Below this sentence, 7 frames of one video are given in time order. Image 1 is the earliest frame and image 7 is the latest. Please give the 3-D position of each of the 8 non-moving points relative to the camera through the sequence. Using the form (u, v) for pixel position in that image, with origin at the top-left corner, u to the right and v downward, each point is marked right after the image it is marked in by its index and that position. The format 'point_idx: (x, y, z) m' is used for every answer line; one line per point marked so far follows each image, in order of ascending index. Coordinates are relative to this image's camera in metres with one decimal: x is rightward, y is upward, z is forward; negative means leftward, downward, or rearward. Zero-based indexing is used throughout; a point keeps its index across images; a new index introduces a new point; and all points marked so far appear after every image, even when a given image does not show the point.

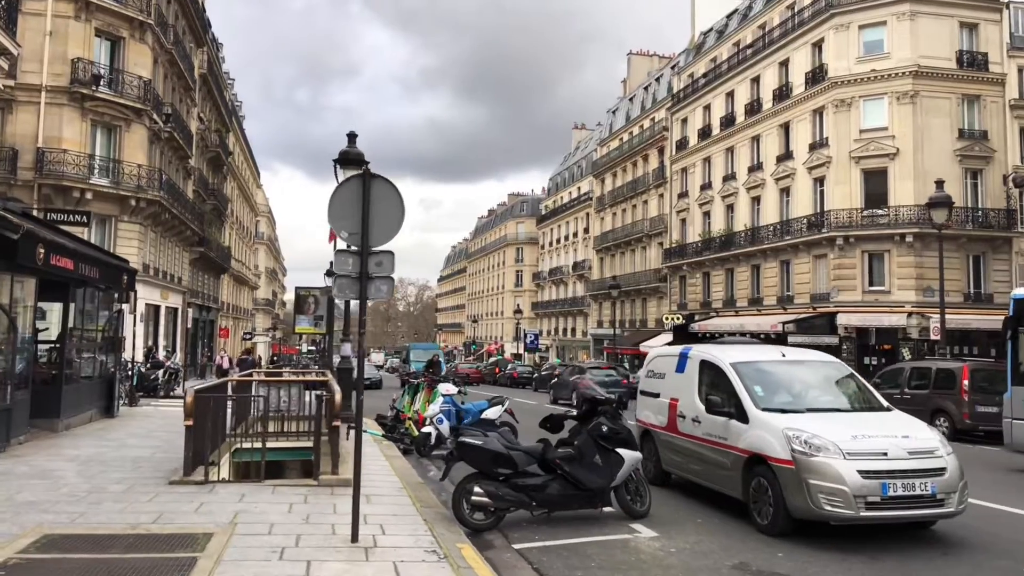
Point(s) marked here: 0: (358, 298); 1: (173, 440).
0: (-1.2, -0.1, +6.3) m
1: (-5.2, -2.3, +11.9) m
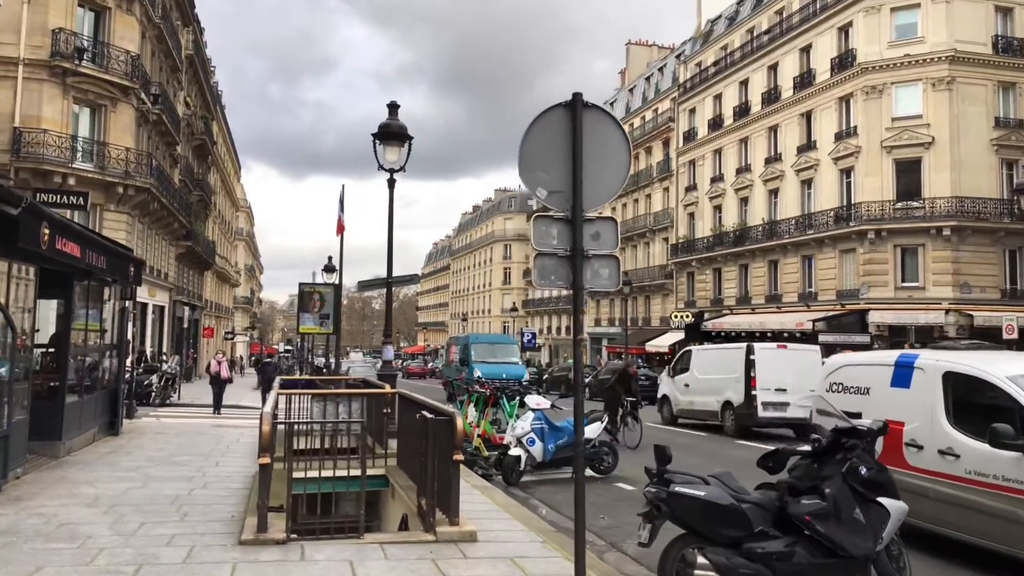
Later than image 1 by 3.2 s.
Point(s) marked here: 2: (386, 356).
0: (+0.3, 0.0, +4.2) m
1: (-3.9, -2.2, +9.7) m
2: (-2.3, -1.2, +14.2) m
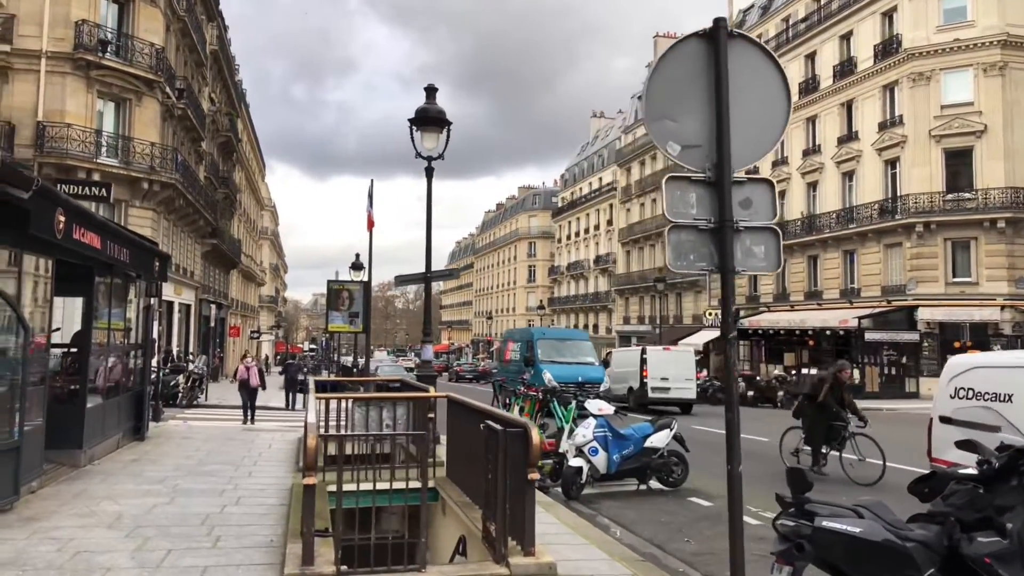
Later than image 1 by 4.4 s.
0: (+0.8, +0.1, +3.2) m
1: (-3.2, -2.2, +8.9) m
2: (-1.5, -1.2, +13.3) m
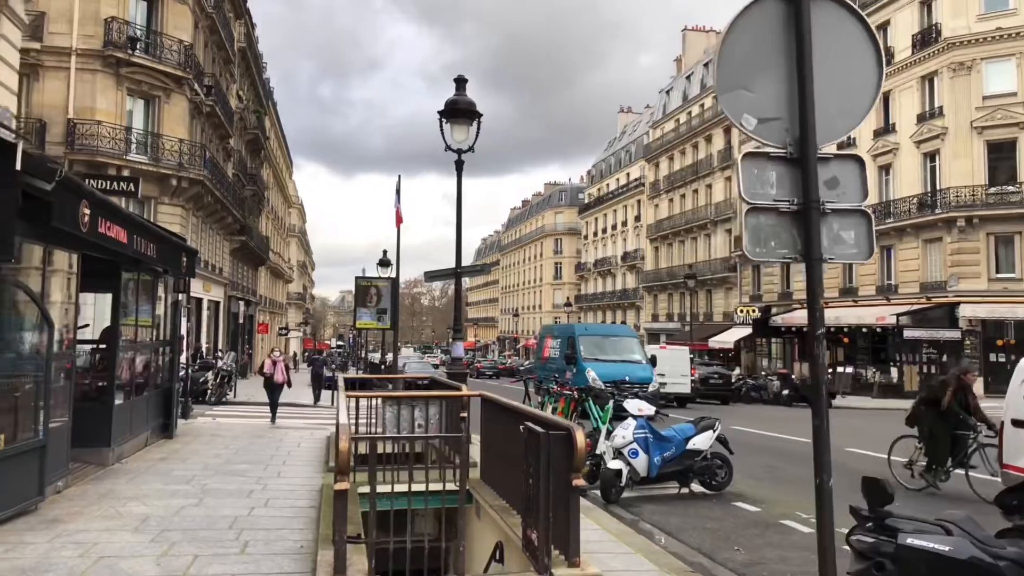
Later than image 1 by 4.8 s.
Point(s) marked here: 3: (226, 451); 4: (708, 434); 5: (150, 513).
0: (+1.1, +0.1, +2.9) m
1: (-2.8, -2.1, +8.7) m
2: (-1.0, -1.1, +13.0) m
3: (-4.0, -2.3, +10.7) m
4: (+2.2, -1.6, +8.6) m
5: (-3.1, -1.9, +6.7) m
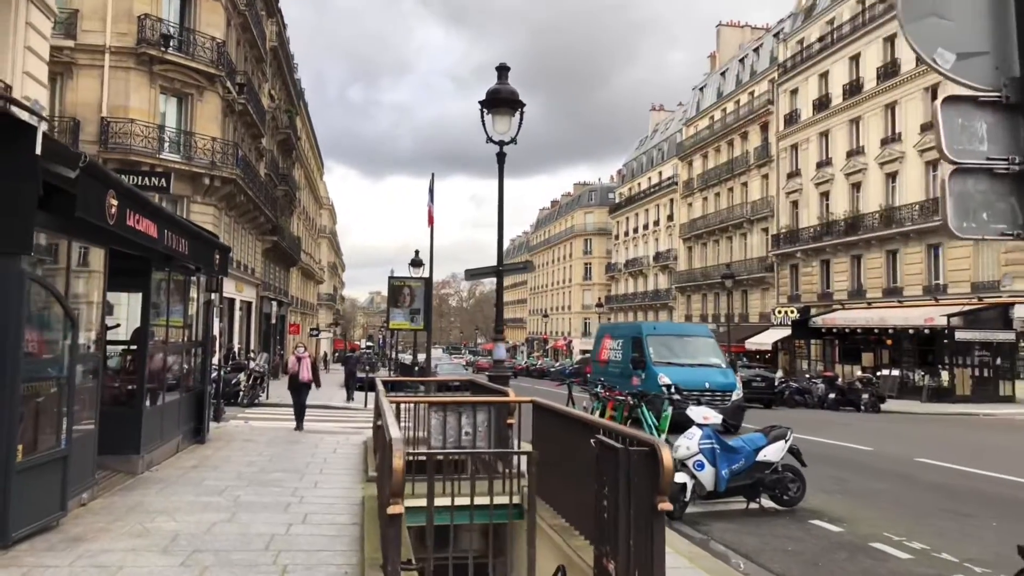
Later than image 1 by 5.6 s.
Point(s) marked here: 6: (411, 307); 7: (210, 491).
0: (+1.4, +0.1, +2.2) m
1: (-2.2, -2.1, +8.1) m
2: (-0.2, -1.1, +12.4) m
3: (-3.3, -2.2, +10.2) m
4: (+2.8, -1.6, +7.9) m
5: (-2.6, -1.9, +6.1) m
6: (-2.6, -0.5, +19.7) m
7: (-3.0, -2.0, +7.7) m
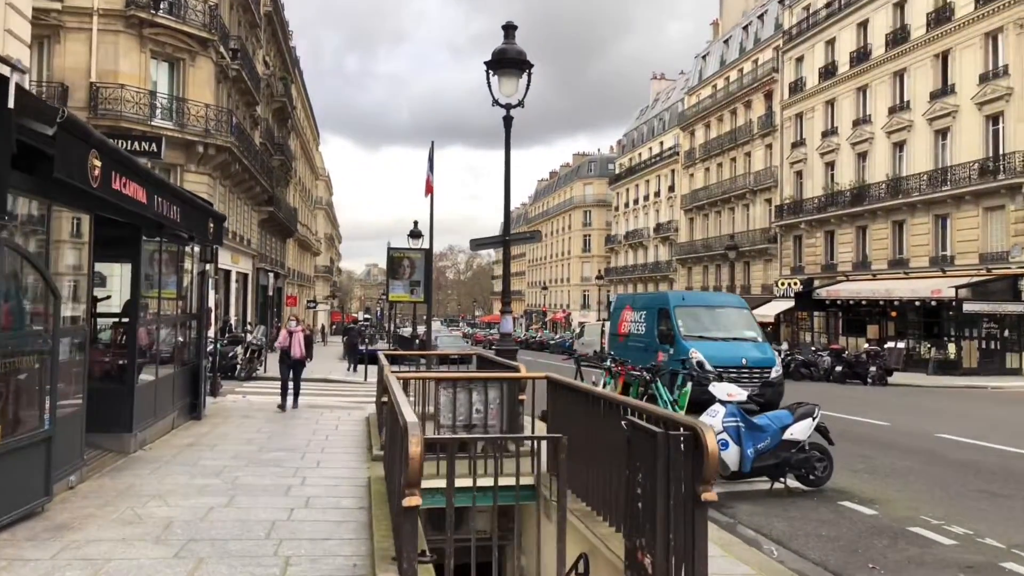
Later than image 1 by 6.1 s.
0: (+1.6, +0.2, +1.7) m
1: (-2.1, -1.8, +7.7) m
2: (-0.1, -0.6, +11.9) m
3: (-3.2, -1.9, +9.8) m
4: (+2.9, -1.3, +7.5) m
5: (-2.5, -1.7, +5.7) m
6: (-2.5, +0.2, +19.3) m
7: (-2.9, -1.7, +7.3) m
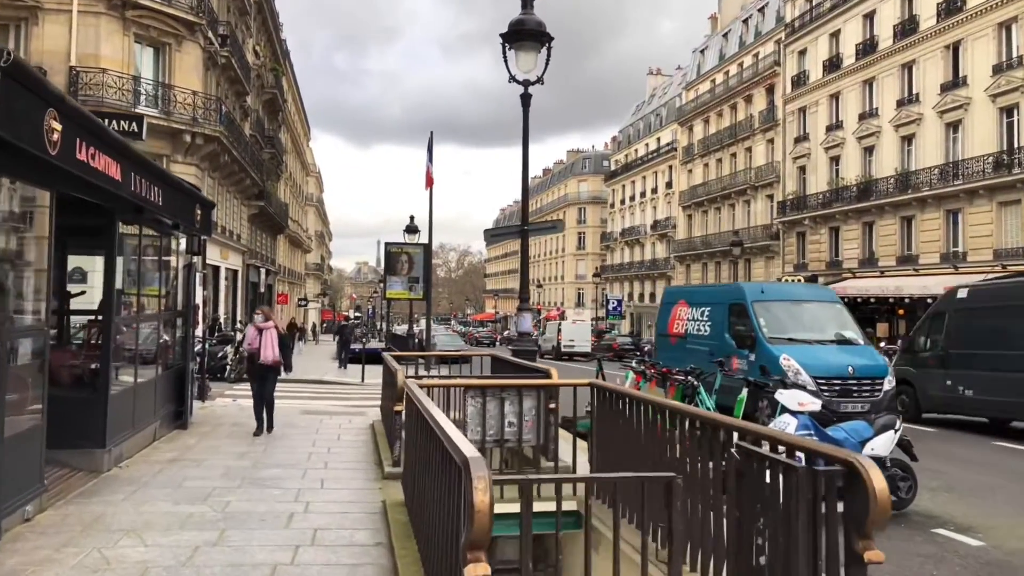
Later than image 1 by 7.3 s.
0: (+1.9, +0.3, +0.7) m
1: (-1.8, -1.7, +6.6) m
2: (+0.1, -0.5, +10.9) m
3: (-2.9, -1.8, +8.7) m
4: (+3.2, -1.2, +6.5) m
5: (-2.2, -1.6, +4.6) m
6: (-2.3, +0.3, +18.2) m
7: (-2.6, -1.7, +6.2) m
